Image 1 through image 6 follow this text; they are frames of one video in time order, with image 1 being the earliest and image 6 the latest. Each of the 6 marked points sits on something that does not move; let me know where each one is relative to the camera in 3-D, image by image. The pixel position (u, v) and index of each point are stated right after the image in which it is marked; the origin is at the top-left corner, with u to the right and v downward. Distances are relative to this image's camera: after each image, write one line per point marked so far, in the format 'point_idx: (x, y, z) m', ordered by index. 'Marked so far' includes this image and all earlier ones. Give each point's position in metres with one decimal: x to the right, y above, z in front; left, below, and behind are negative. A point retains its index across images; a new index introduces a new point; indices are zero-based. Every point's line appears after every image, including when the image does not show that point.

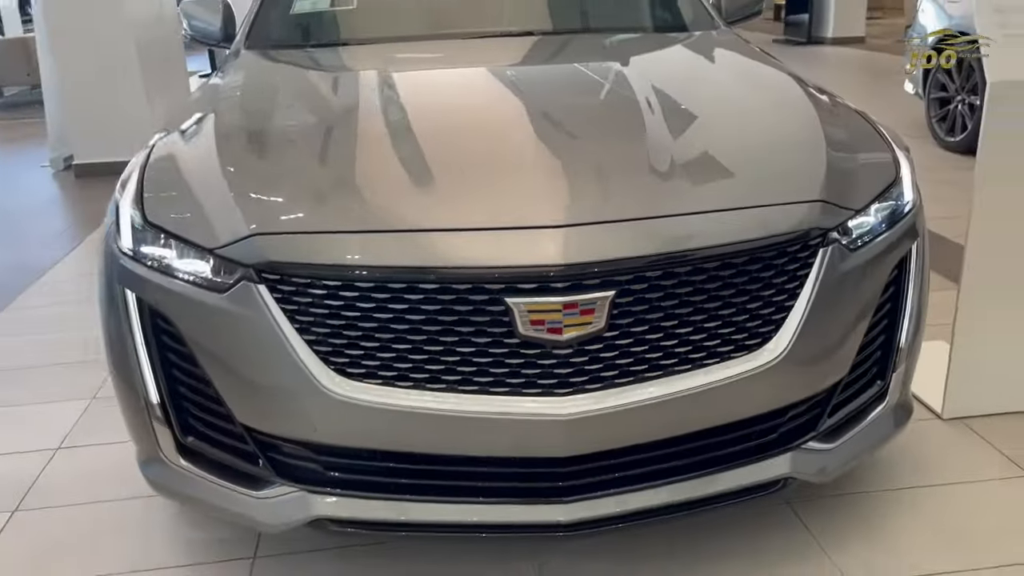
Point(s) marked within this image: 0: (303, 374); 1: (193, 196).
0: (-0.4, -0.2, +1.6) m
1: (-0.7, +0.2, +1.8) m
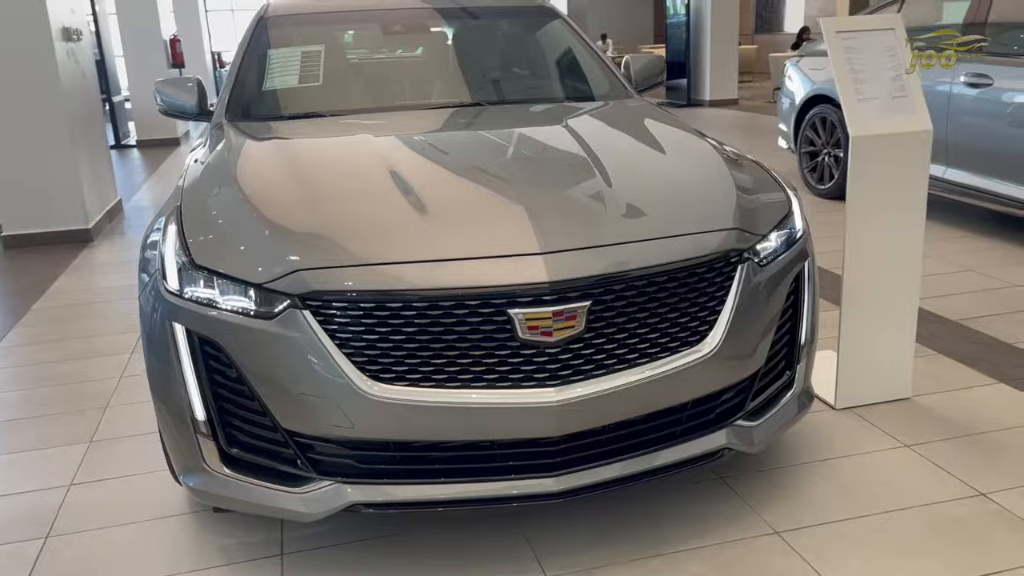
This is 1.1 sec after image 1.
0: (-0.4, -0.2, +2.0) m
1: (-0.7, +0.1, +2.1) m
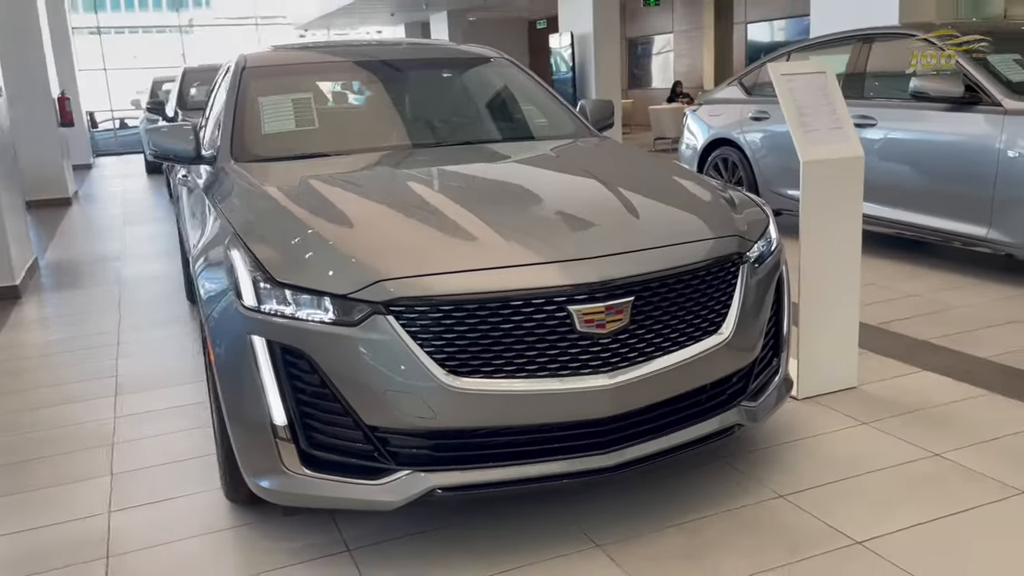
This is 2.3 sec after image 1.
0: (-0.2, -0.2, +2.2) m
1: (-0.6, +0.1, +2.3) m
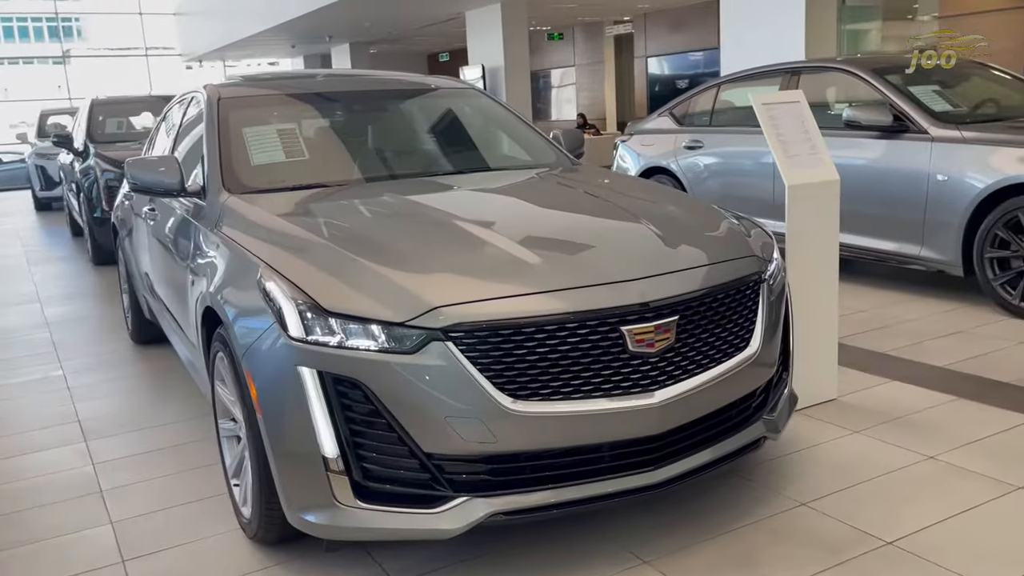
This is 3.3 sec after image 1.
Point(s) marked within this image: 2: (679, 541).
0: (-0.1, -0.3, +2.2) m
1: (-0.4, 0.0, +2.3) m
2: (+0.5, -0.7, +2.6) m
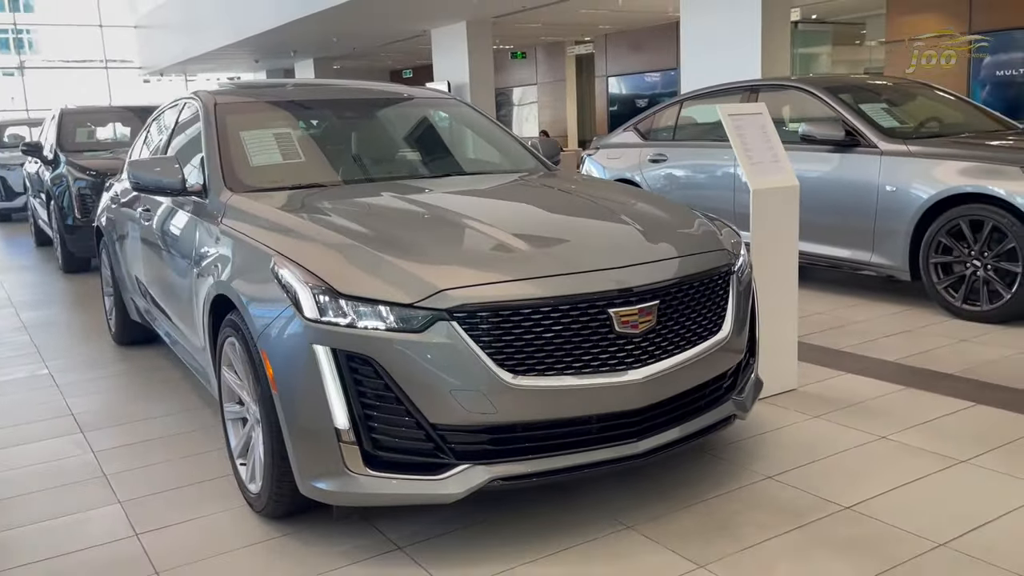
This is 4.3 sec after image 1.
0: (-0.1, -0.2, +2.4) m
1: (-0.5, 0.0, +2.5) m
2: (+0.5, -0.7, +2.8) m
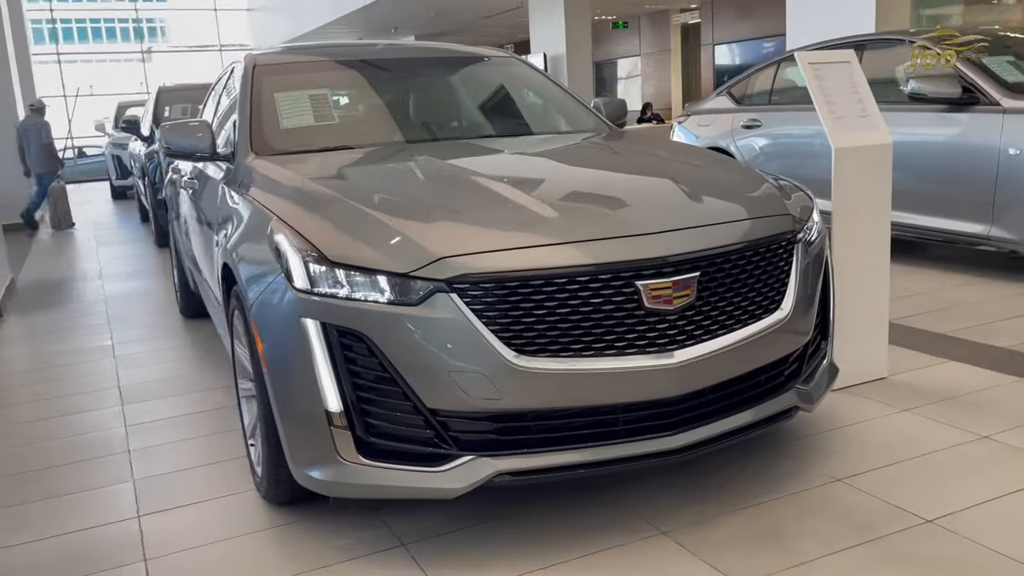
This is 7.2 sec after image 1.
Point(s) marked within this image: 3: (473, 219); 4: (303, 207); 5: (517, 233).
0: (0.0, -0.2, +2.1) m
1: (-0.4, +0.1, +2.2) m
2: (+0.5, -0.6, +2.4) m
3: (-0.1, +0.2, +2.3) m
4: (-0.6, +0.2, +2.5) m
5: (0.0, +0.1, +2.2) m
